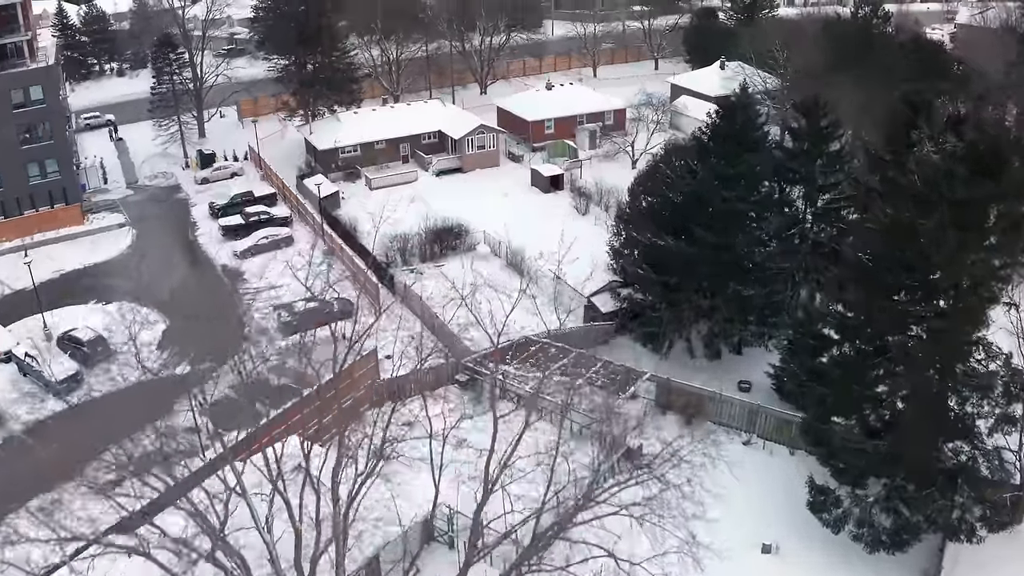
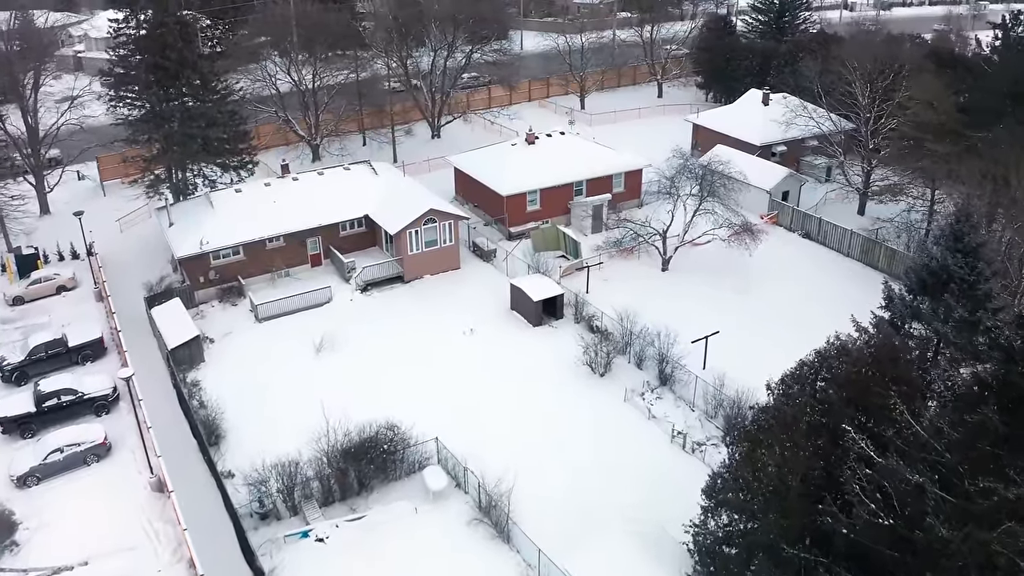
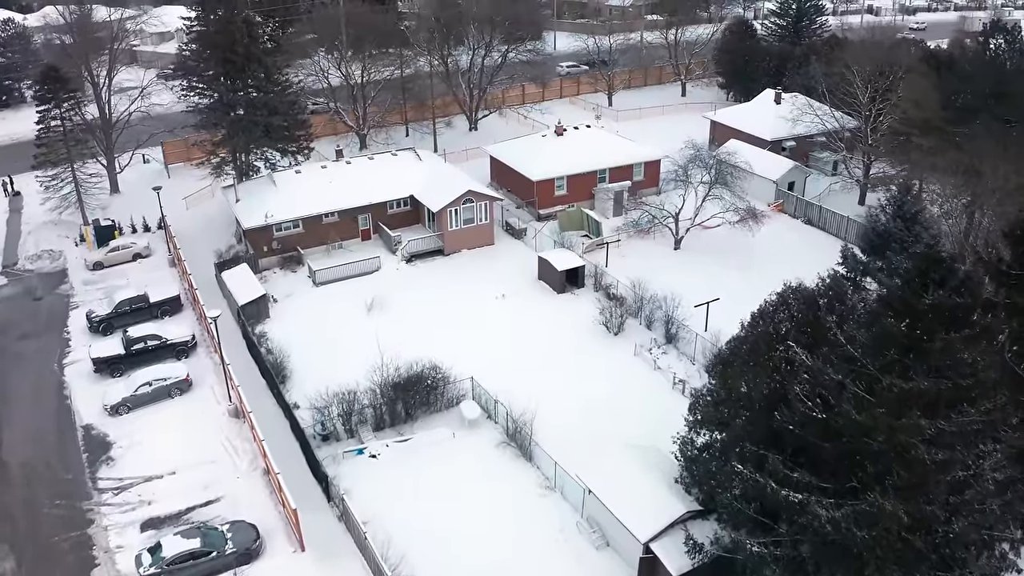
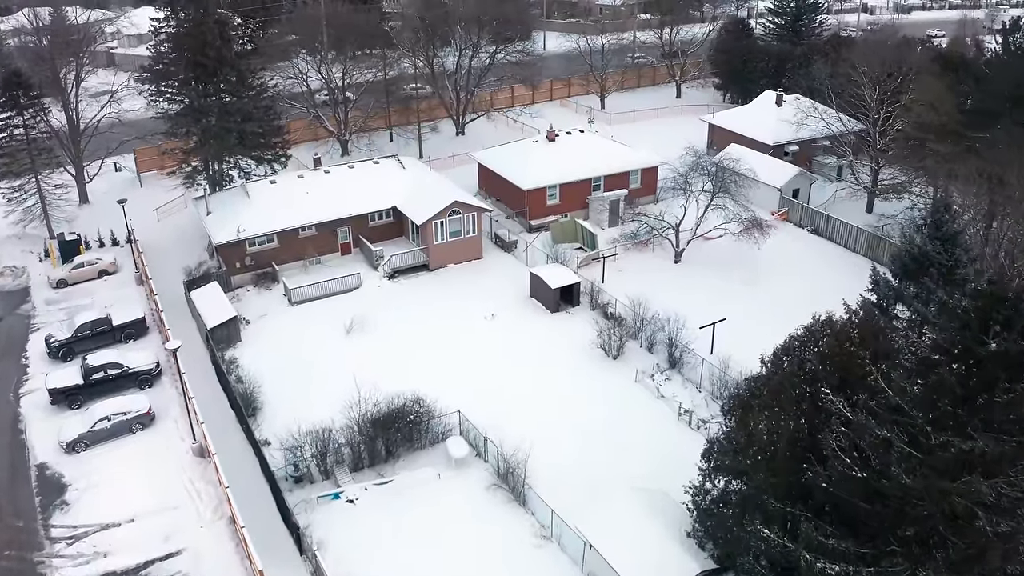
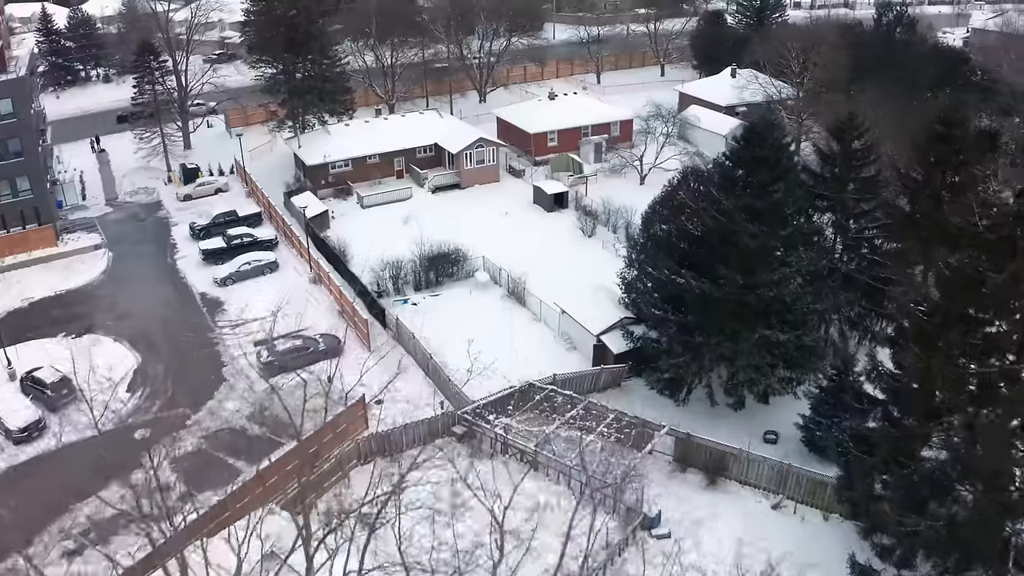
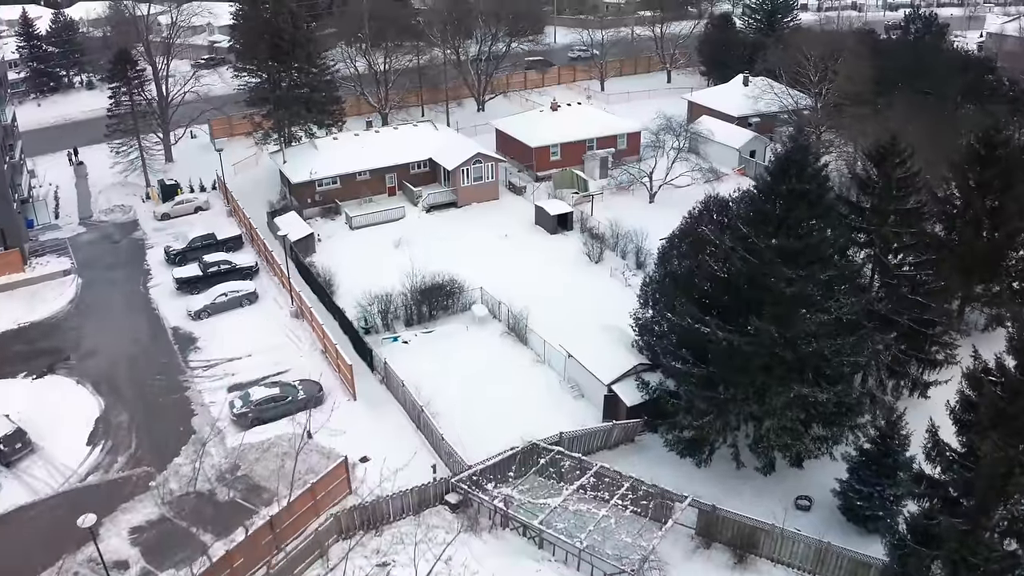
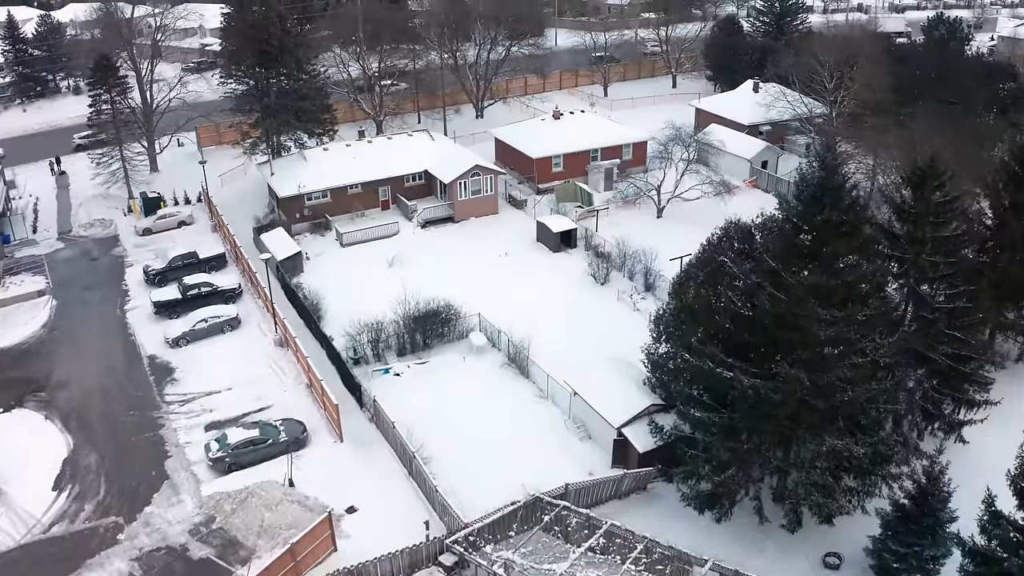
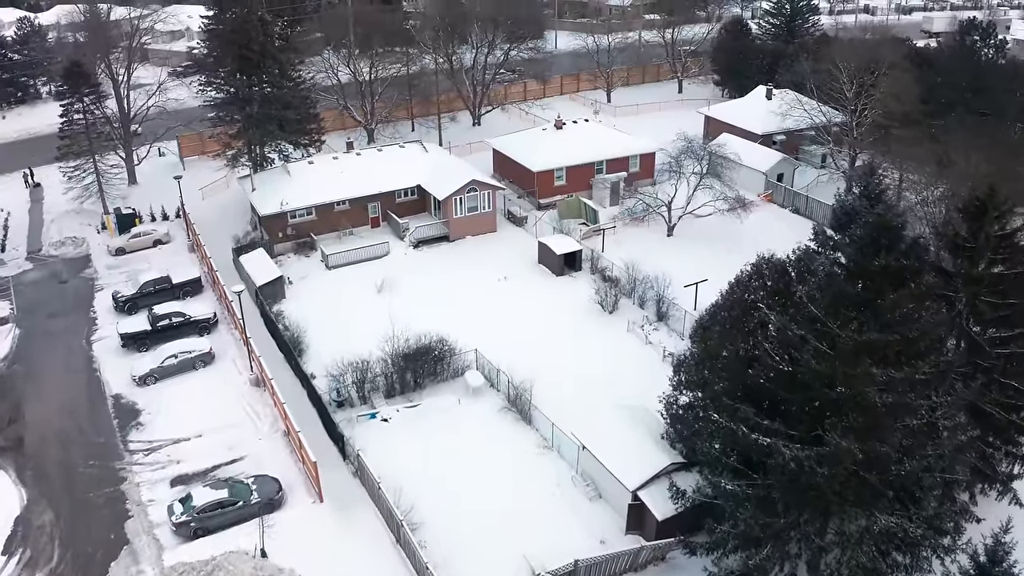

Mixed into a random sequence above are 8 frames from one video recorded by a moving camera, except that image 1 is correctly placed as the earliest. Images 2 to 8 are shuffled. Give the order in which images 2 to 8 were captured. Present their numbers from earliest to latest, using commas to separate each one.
5, 6, 7, 8, 3, 4, 2
